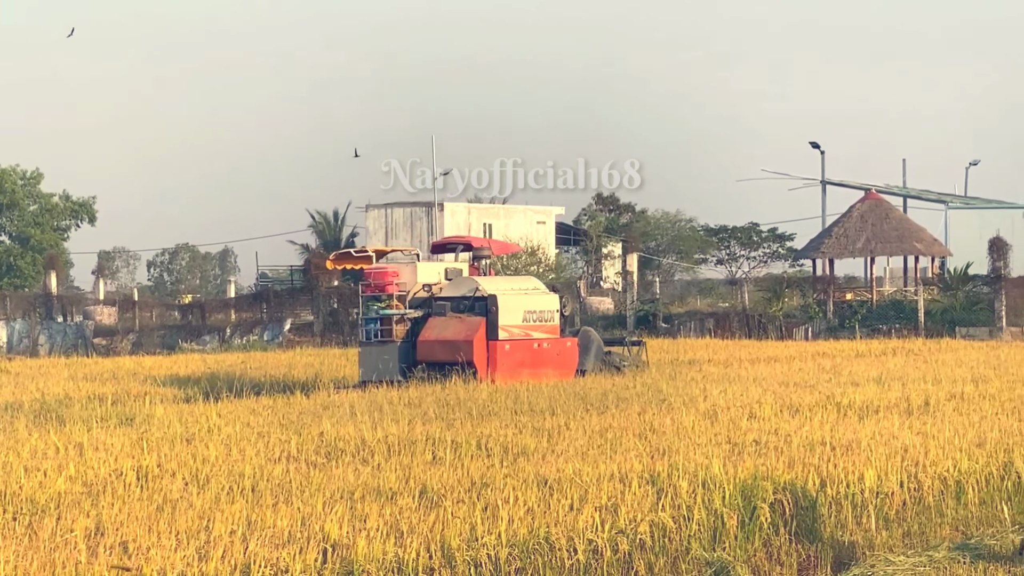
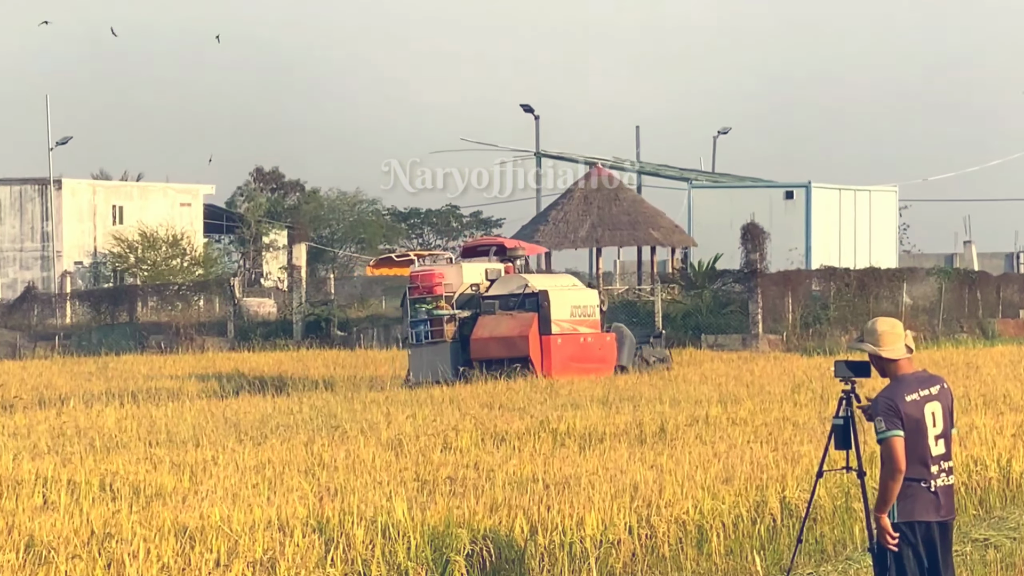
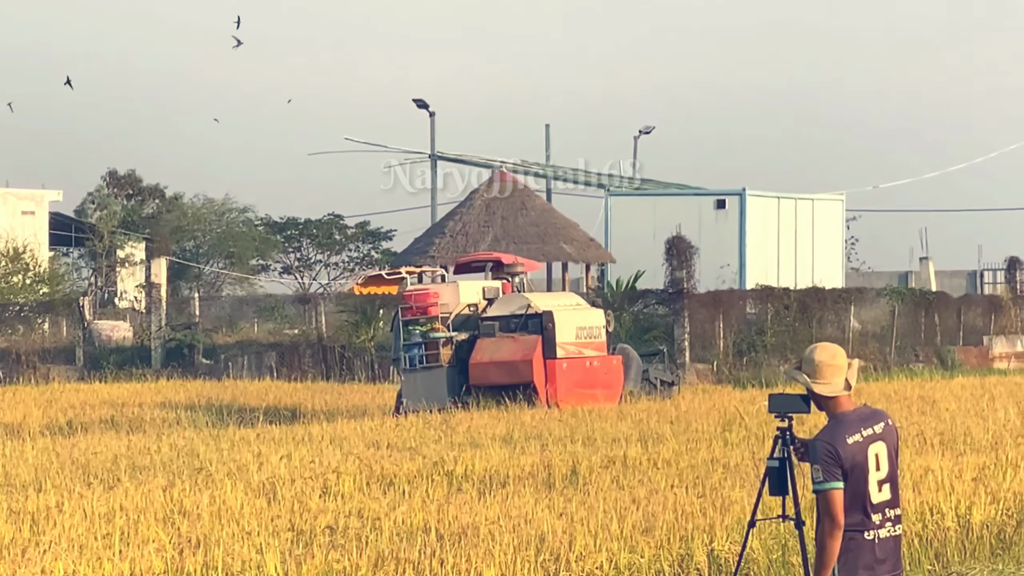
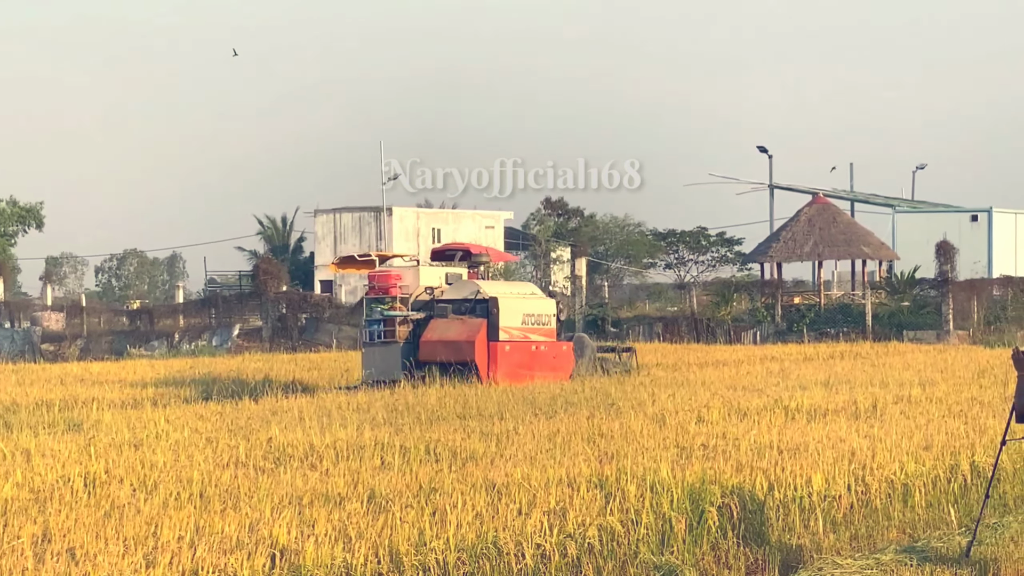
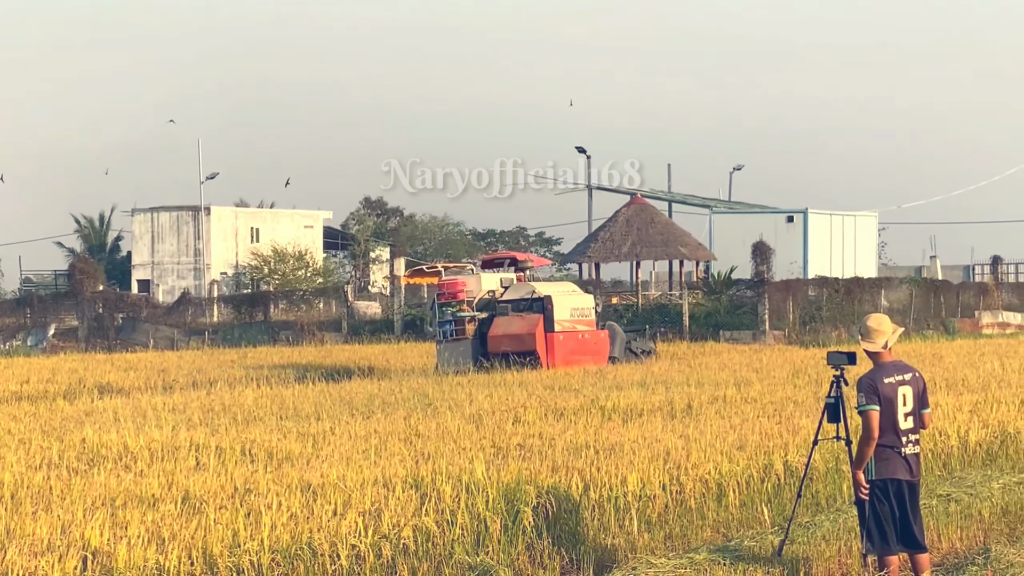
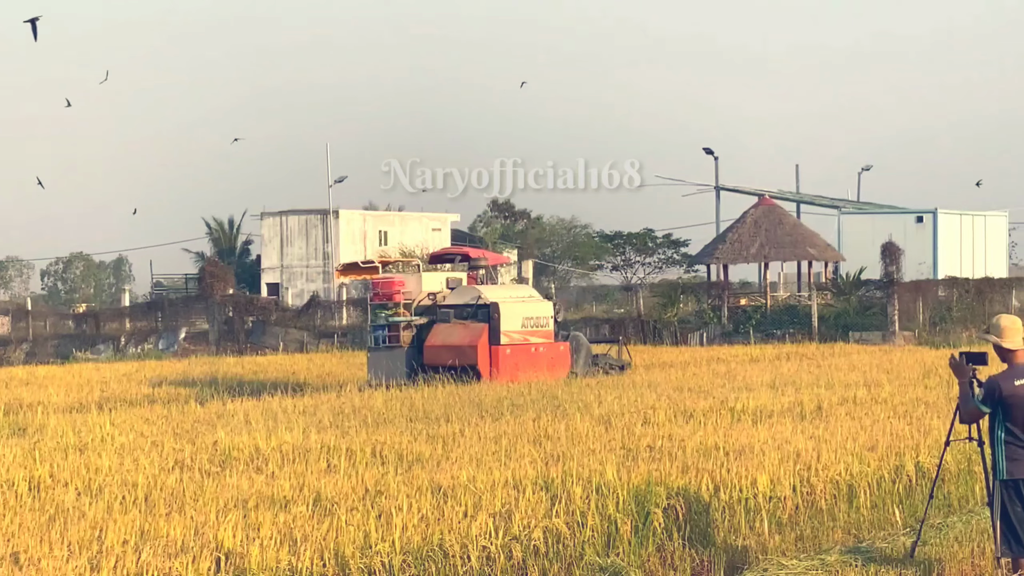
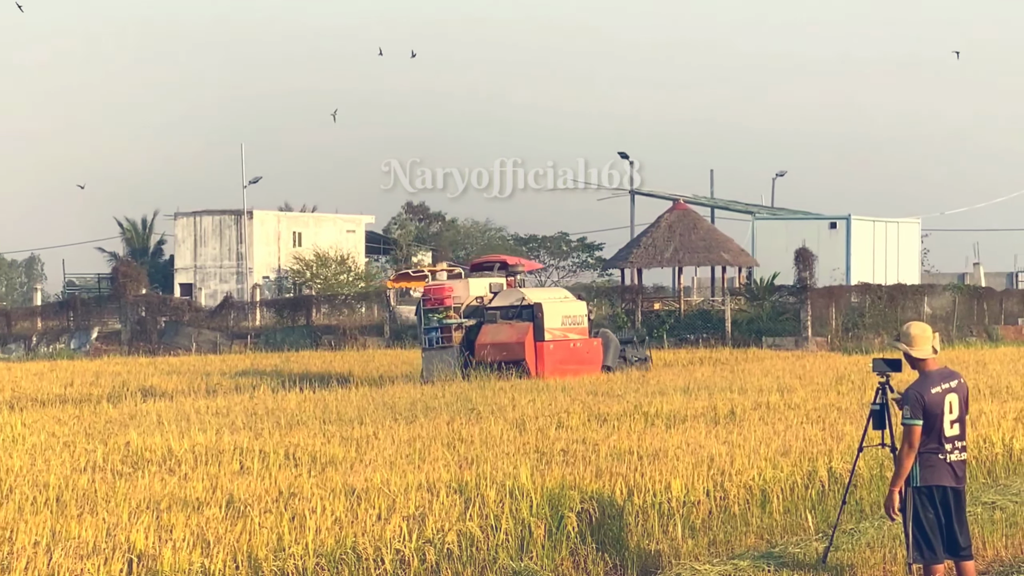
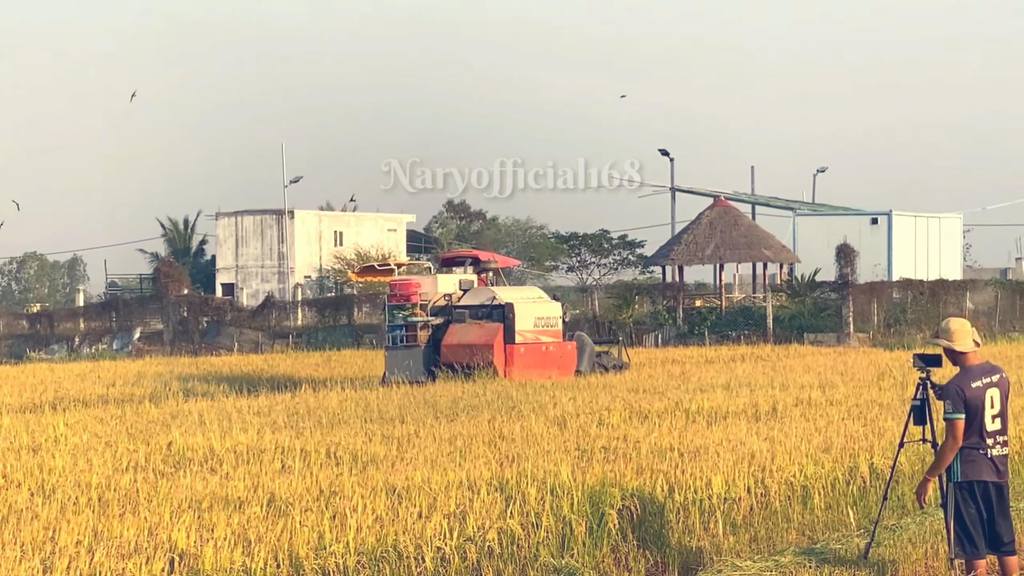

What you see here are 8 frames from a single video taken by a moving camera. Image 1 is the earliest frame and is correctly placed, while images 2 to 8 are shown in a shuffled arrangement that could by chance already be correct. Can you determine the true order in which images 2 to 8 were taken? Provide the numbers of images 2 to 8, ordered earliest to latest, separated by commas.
4, 6, 8, 7, 5, 2, 3
